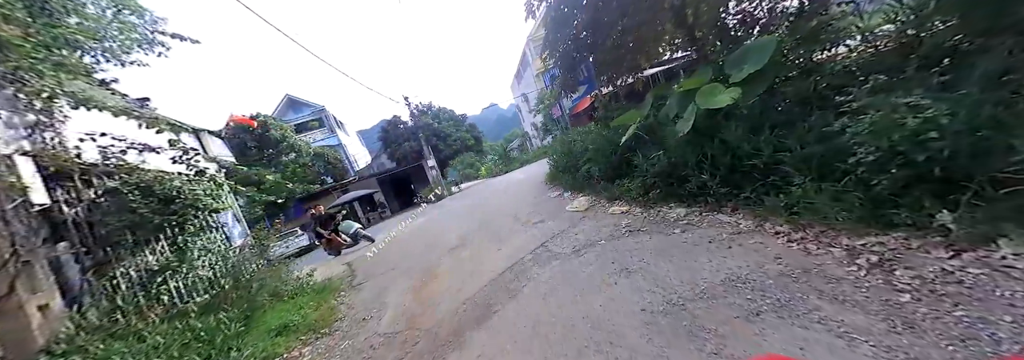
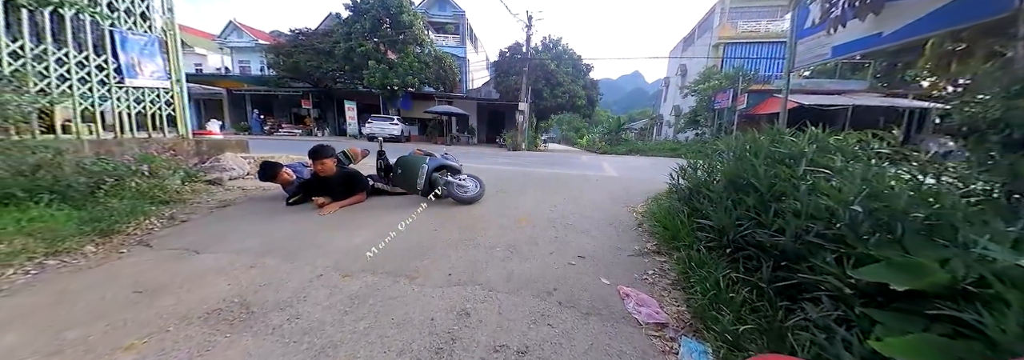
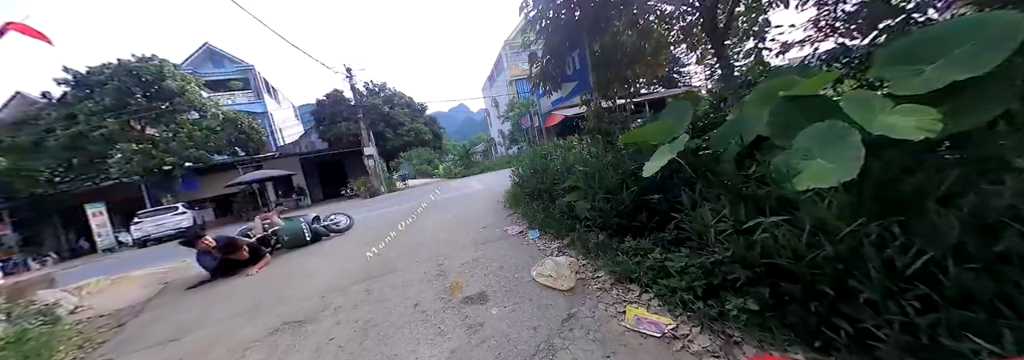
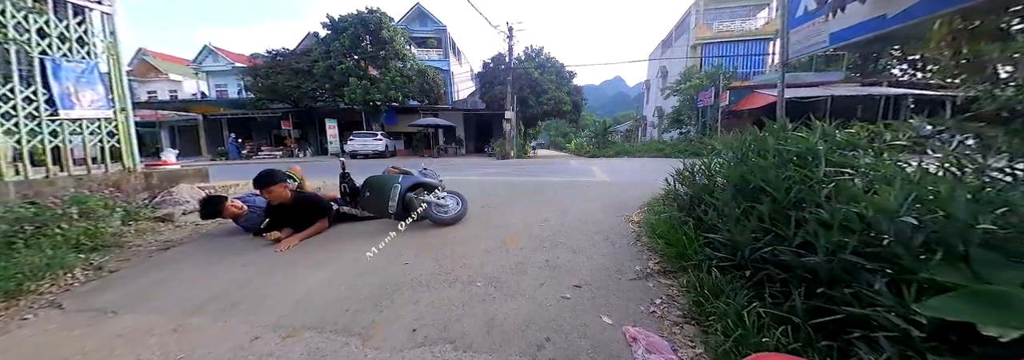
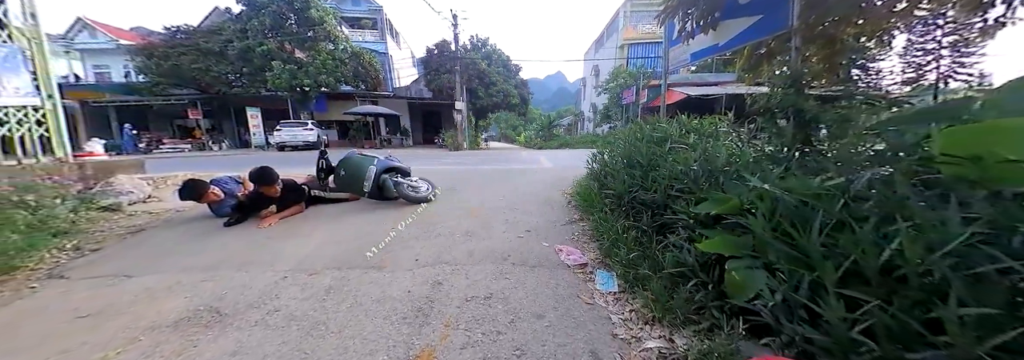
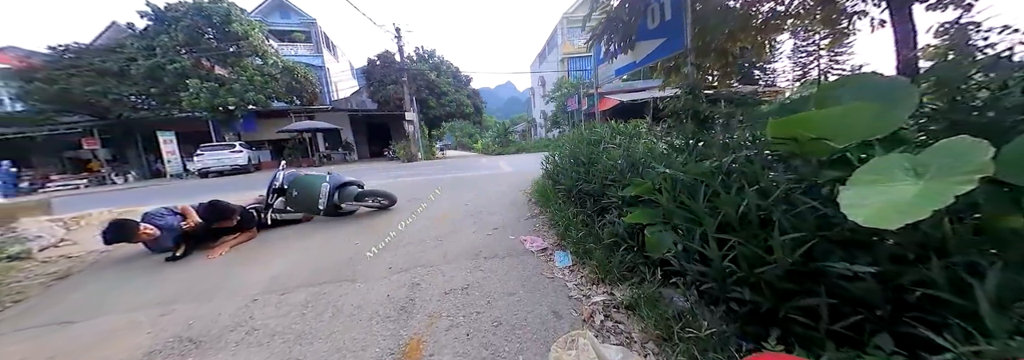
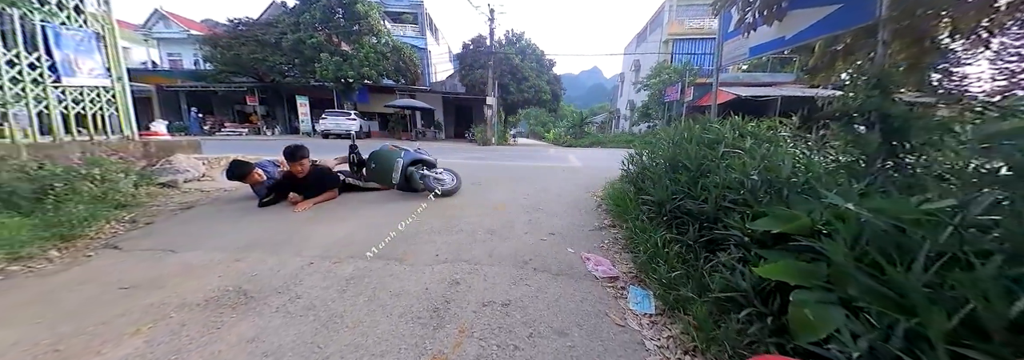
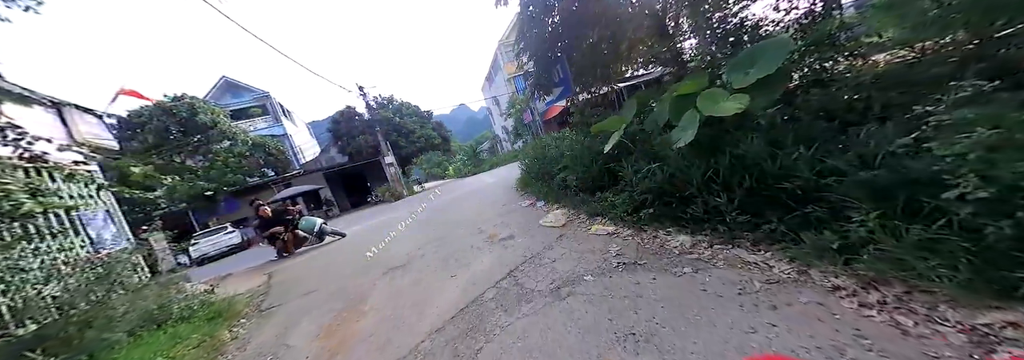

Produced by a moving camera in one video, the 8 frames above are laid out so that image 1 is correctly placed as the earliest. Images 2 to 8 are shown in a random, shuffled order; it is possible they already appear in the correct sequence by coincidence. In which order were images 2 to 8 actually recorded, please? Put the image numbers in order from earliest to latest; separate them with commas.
8, 3, 6, 5, 7, 2, 4
